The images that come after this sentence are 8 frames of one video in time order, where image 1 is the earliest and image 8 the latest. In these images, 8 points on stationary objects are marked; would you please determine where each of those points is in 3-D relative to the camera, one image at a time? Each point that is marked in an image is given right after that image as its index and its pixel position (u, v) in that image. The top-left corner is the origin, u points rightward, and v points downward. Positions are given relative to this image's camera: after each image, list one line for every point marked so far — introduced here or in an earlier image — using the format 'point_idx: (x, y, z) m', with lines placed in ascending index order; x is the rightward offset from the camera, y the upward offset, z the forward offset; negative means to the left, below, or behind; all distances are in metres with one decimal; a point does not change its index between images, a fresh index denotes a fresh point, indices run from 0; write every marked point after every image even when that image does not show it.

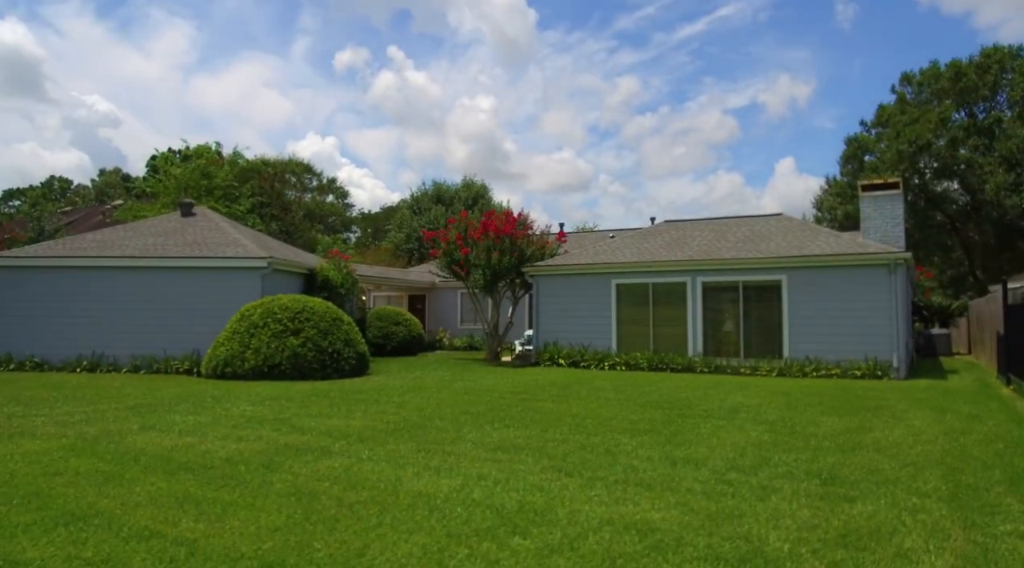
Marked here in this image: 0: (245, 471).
0: (-2.0, -1.4, +5.6) m
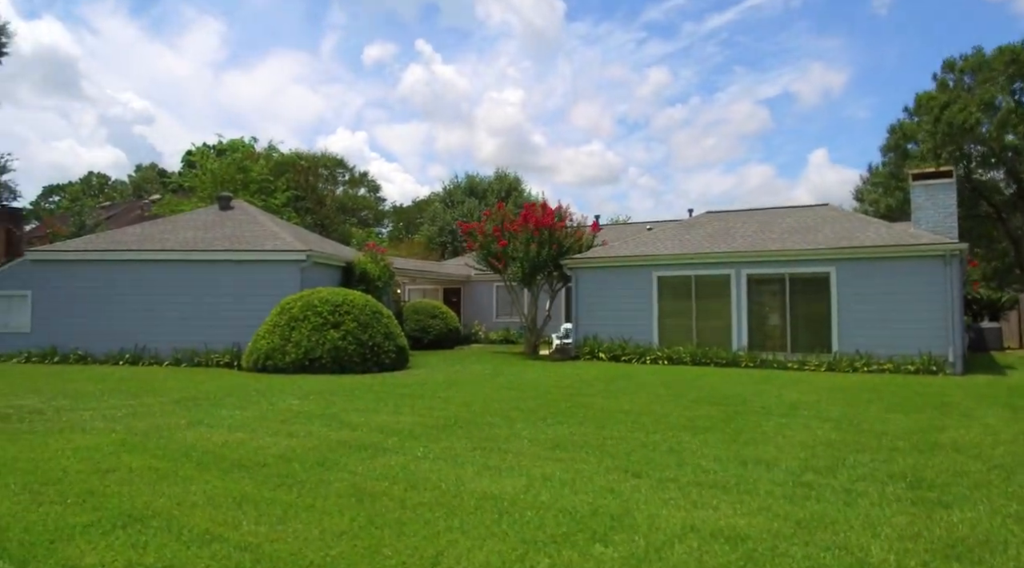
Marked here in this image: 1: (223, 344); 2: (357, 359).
0: (-1.5, -1.3, +5.4) m
1: (-6.3, -1.3, +16.2) m
2: (-2.9, -1.4, +13.9) m
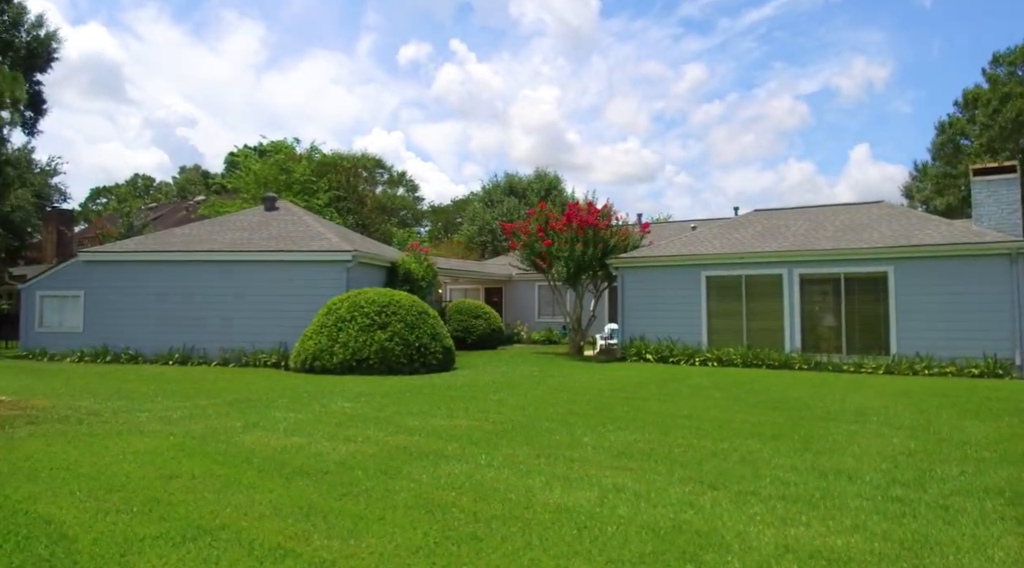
0: (-1.1, -1.4, +5.2) m
1: (-5.3, -1.3, +16.3) m
2: (-2.0, -1.4, +13.8) m
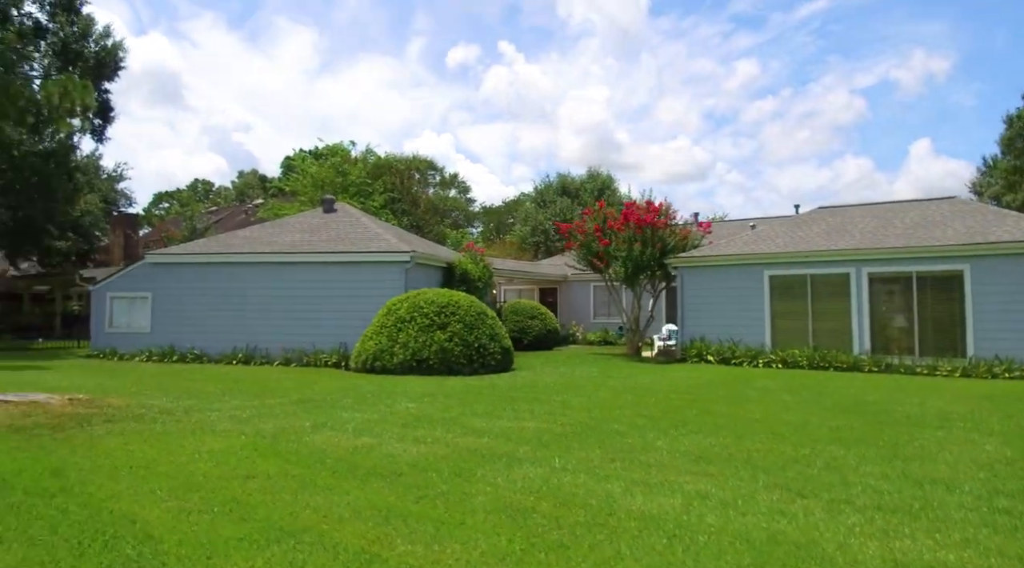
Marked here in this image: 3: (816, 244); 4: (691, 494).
0: (-0.5, -1.4, +5.1) m
1: (-4.0, -1.4, +16.4) m
2: (-0.9, -1.4, +13.8) m
3: (+7.0, +0.9, +17.0) m
4: (+1.2, -1.4, +5.0) m
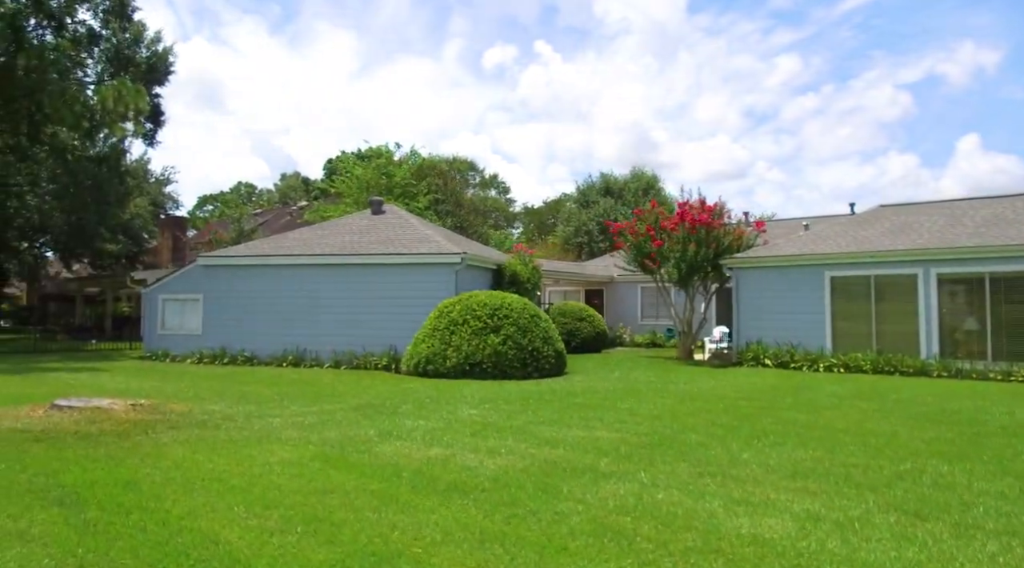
0: (+0.1, -1.4, +4.8) m
1: (-2.9, -1.4, +16.3) m
2: (+0.1, -1.5, +13.5) m
3: (+8.1, +0.9, +16.4) m
4: (+1.8, -1.4, +4.6) m
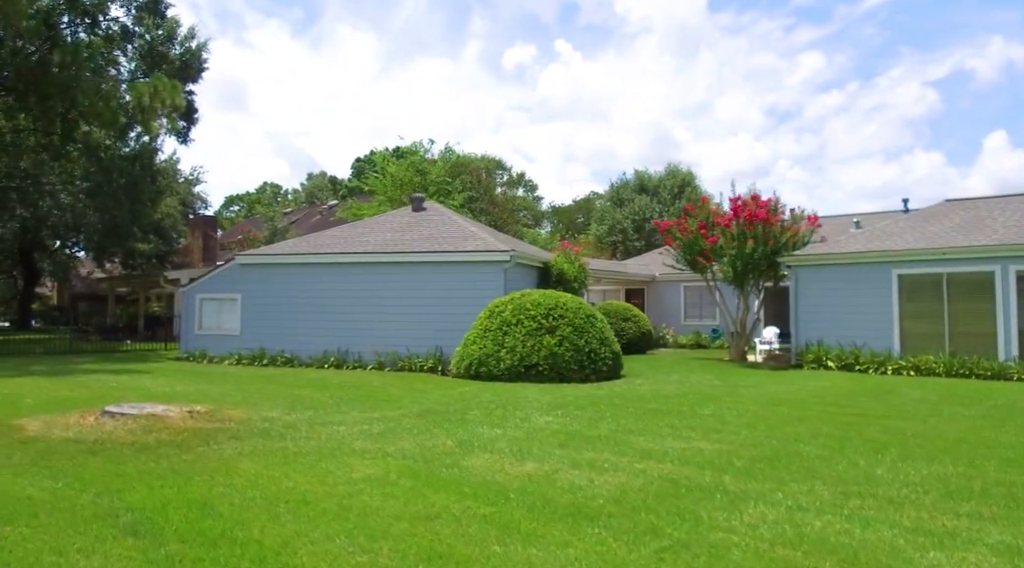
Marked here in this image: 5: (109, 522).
0: (+0.8, -1.3, +4.1) m
1: (-1.9, -1.4, +15.7) m
2: (+1.1, -1.4, +12.8) m
3: (+9.2, +0.9, +15.5) m
4: (+2.5, -1.4, +3.8) m
5: (-2.1, -1.2, +3.9) m
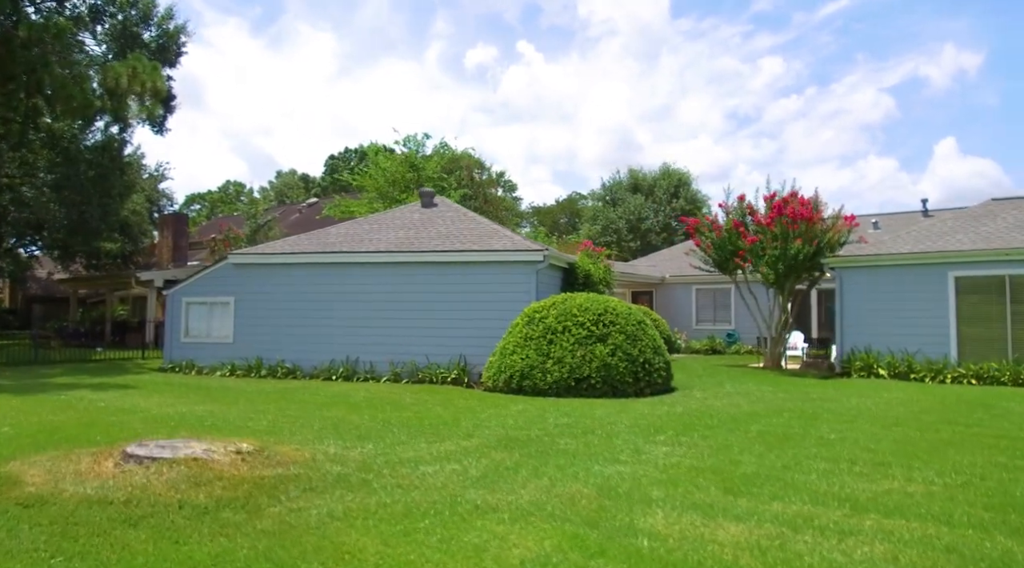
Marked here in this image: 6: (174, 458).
0: (+2.0, -1.3, +2.7) m
1: (-1.3, -1.4, +14.1) m
2: (+1.8, -1.5, +11.4) m
3: (+9.8, +0.9, +14.5) m
4: (+3.8, -1.4, +2.5) m
5: (-0.9, -1.2, +2.3) m
6: (-2.3, -1.2, +5.1) m
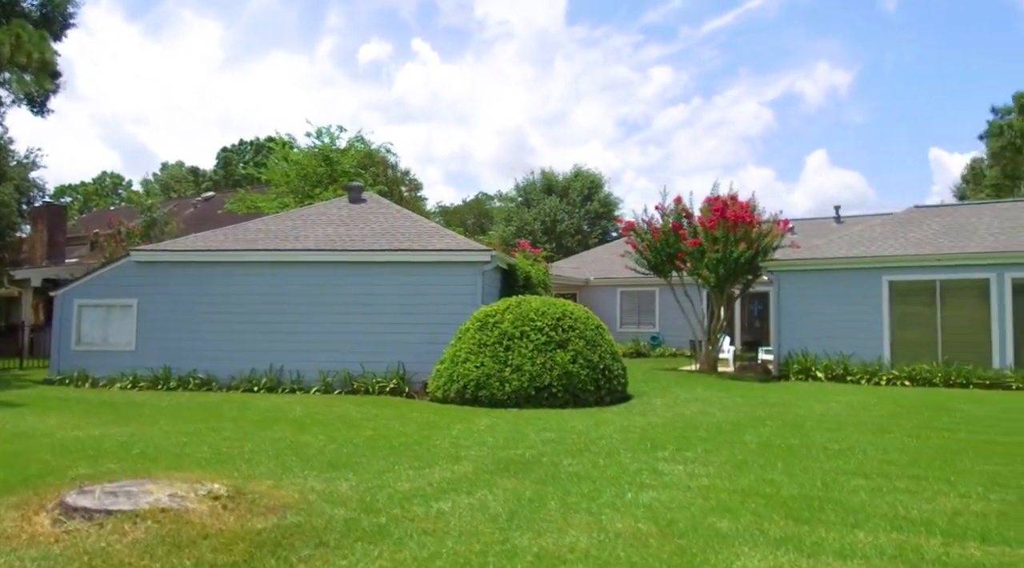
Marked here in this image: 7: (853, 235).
0: (+2.7, -1.4, +2.2) m
1: (-2.3, -1.4, +13.0) m
2: (+1.2, -1.5, +10.8) m
3: (+8.6, +0.8, +15.0) m
4: (+4.4, -1.4, +2.3) m
5: (-0.2, -1.2, +1.4) m
6: (-2.0, -1.2, +3.9) m
7: (+7.6, +1.1, +16.5) m
